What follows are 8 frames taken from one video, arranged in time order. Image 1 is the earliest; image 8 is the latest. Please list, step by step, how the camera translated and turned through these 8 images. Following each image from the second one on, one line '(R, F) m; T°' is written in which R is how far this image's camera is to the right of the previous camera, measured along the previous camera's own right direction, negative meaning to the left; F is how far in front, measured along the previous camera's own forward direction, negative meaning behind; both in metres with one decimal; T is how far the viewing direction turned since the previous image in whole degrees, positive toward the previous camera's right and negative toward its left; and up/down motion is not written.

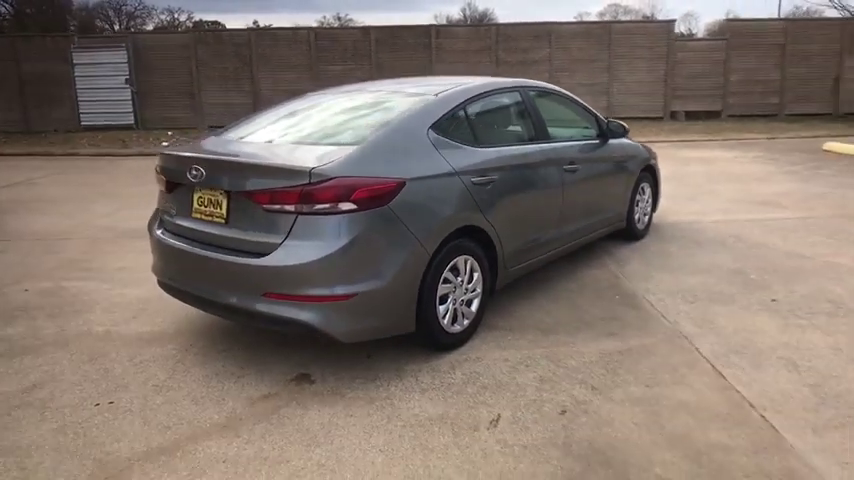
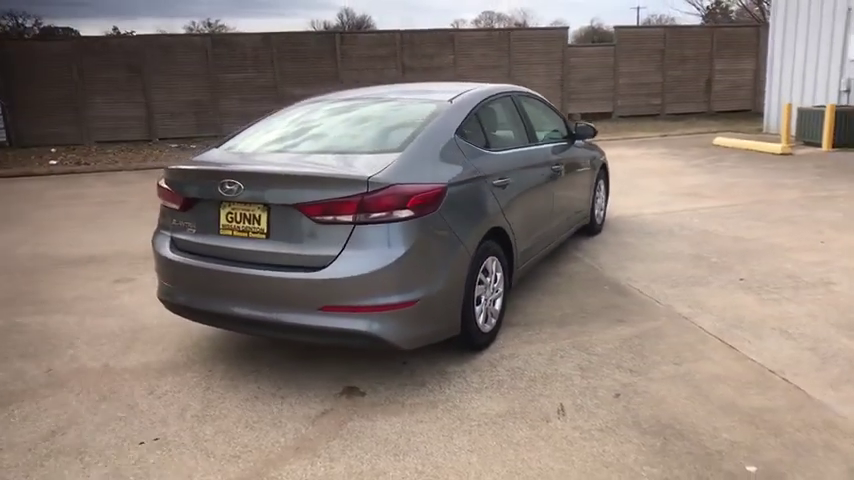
(-0.8, 0.0) m; +11°
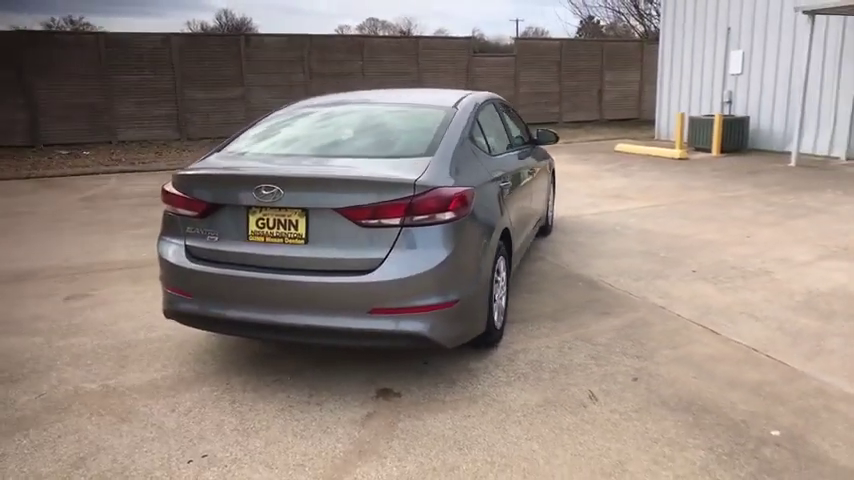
(-0.8, 0.0) m; +11°
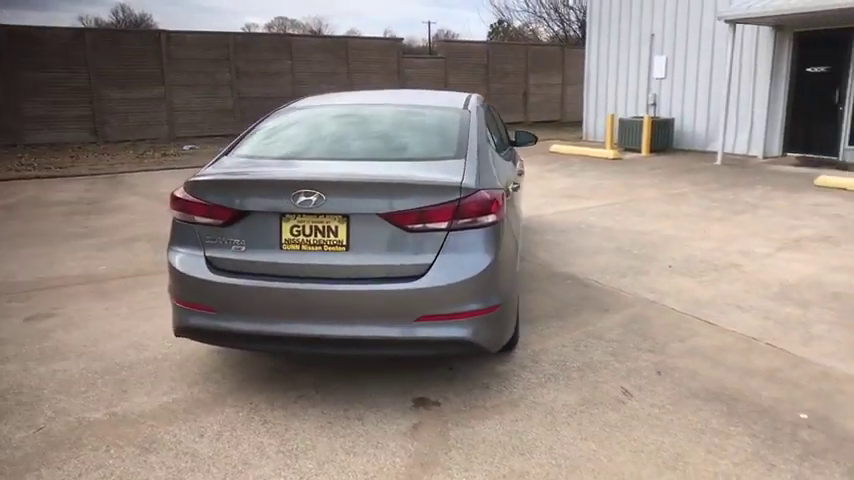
(-0.6, +0.1) m; +8°
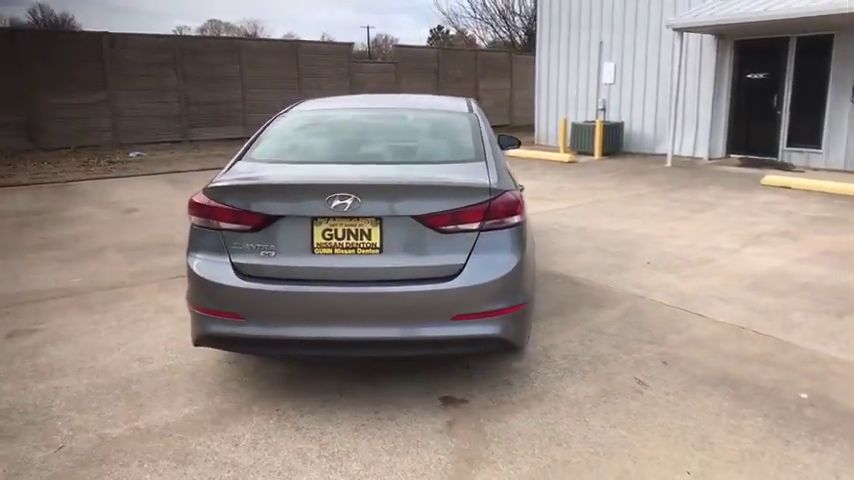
(-0.4, 0.0) m; +6°
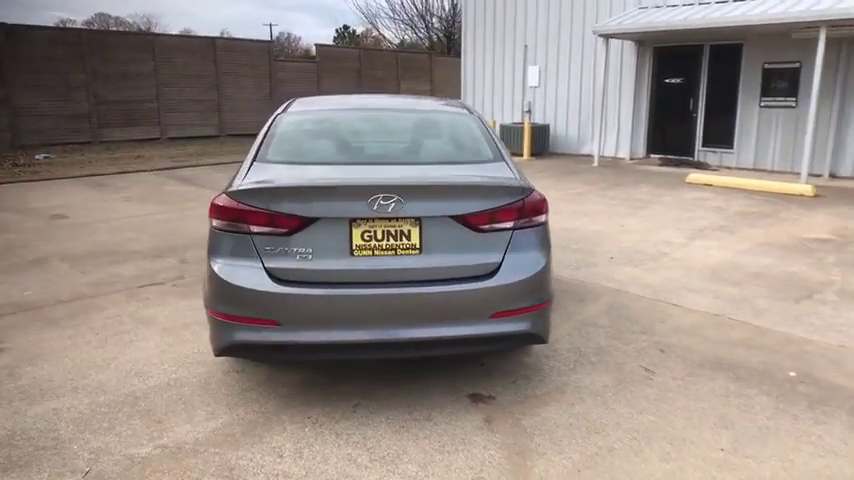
(-0.6, 0.0) m; +9°
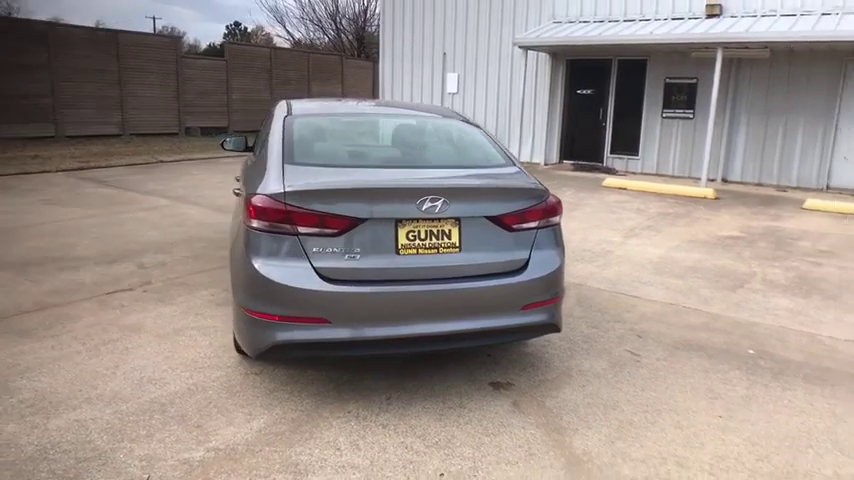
(-0.7, -0.1) m; +10°
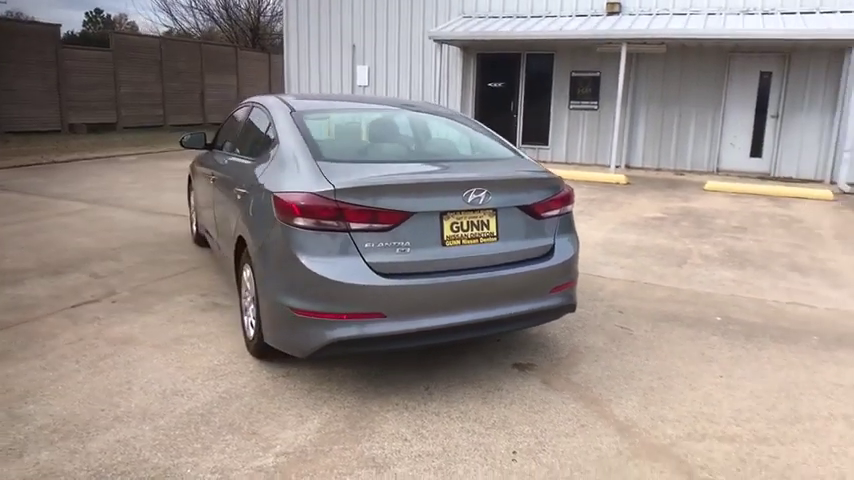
(-0.8, 0.0) m; +11°
